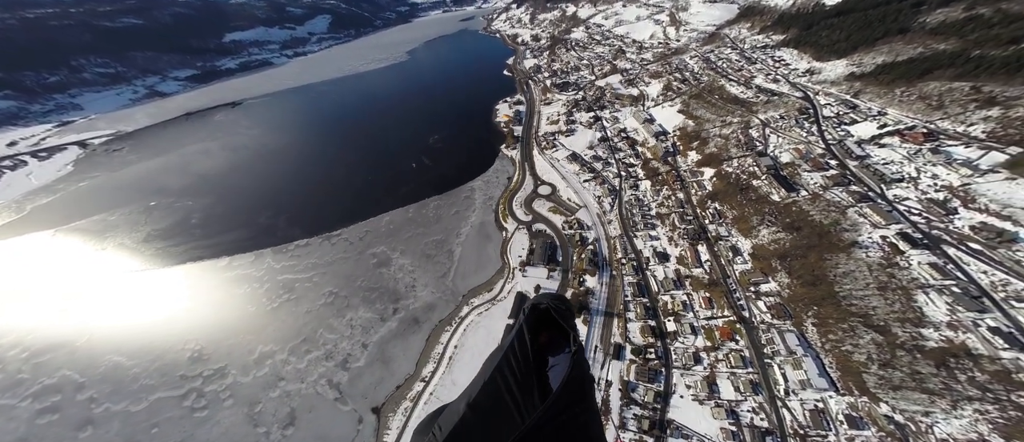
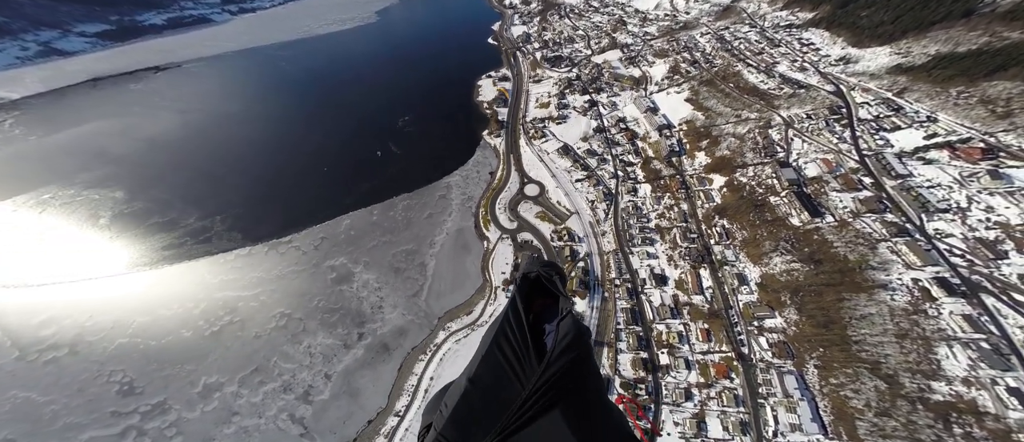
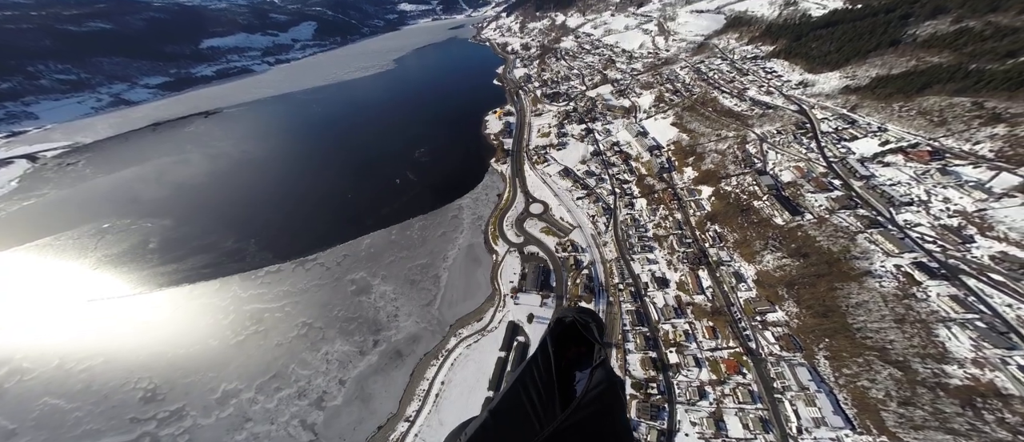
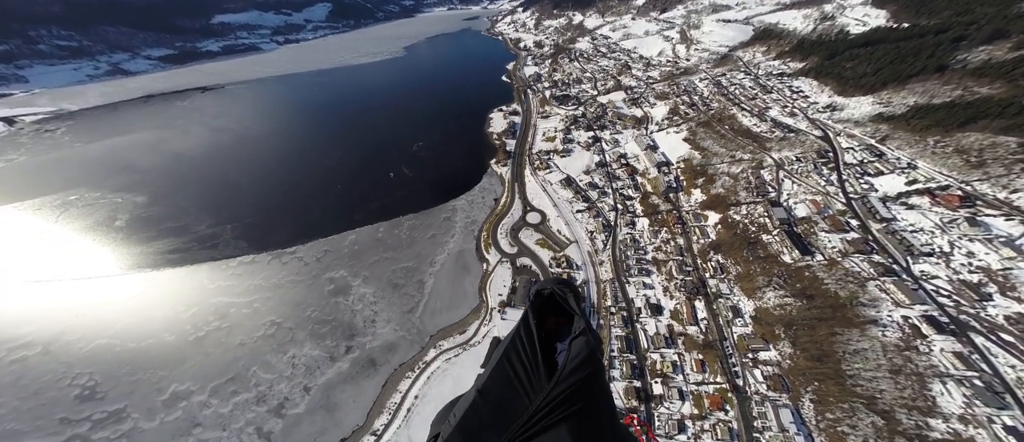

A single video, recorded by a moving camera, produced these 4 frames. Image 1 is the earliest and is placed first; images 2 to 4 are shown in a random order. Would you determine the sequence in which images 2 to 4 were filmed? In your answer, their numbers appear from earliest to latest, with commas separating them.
3, 4, 2
